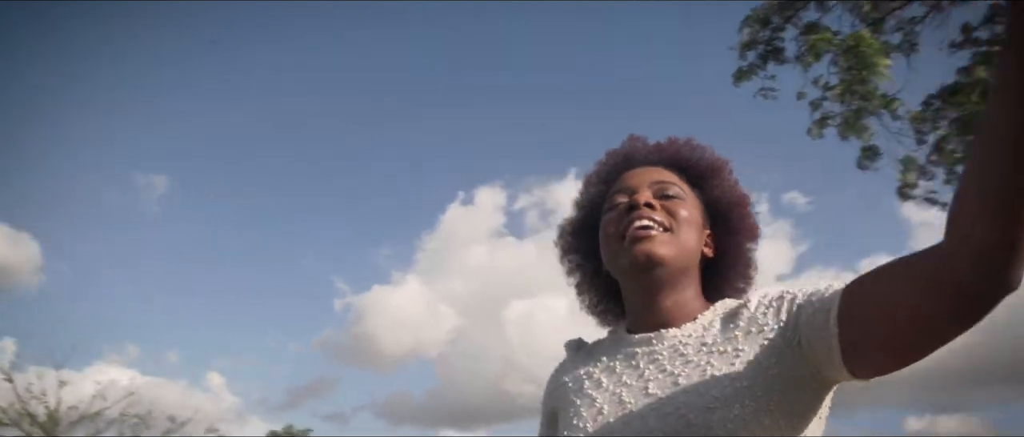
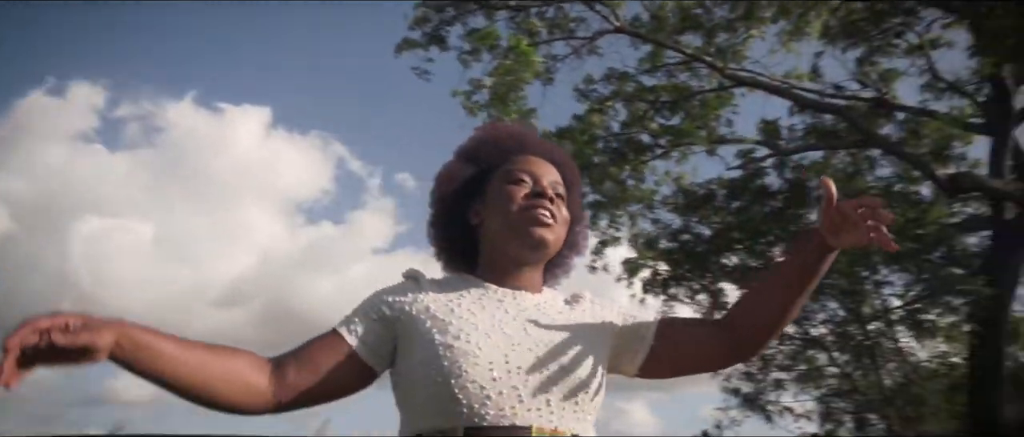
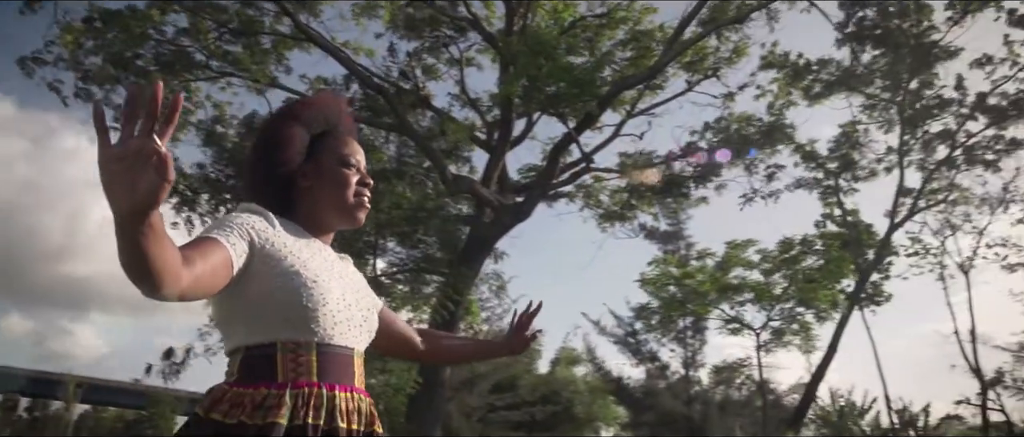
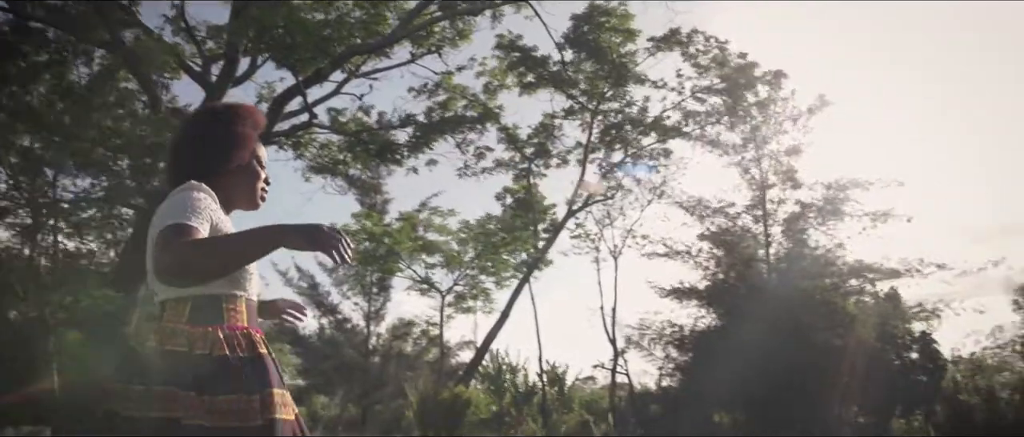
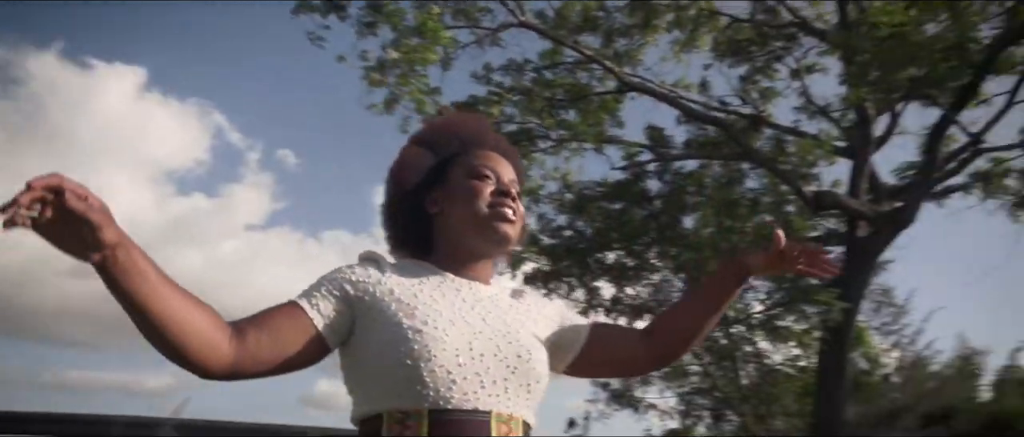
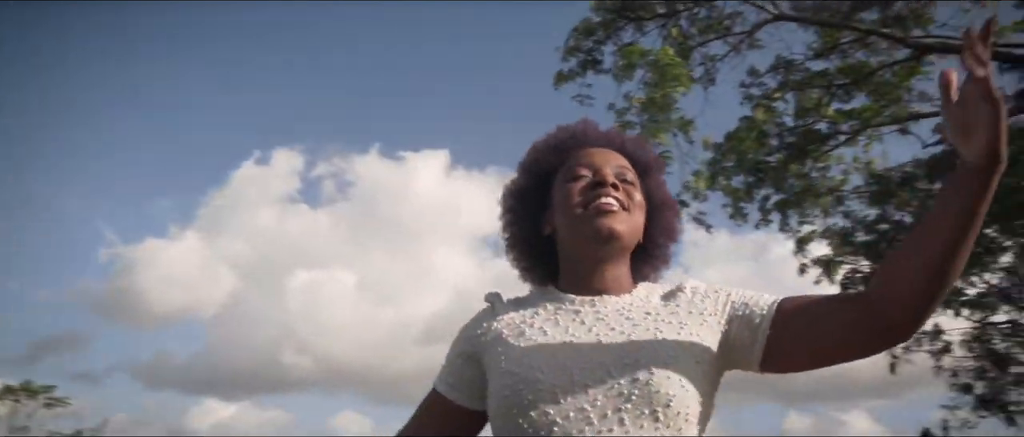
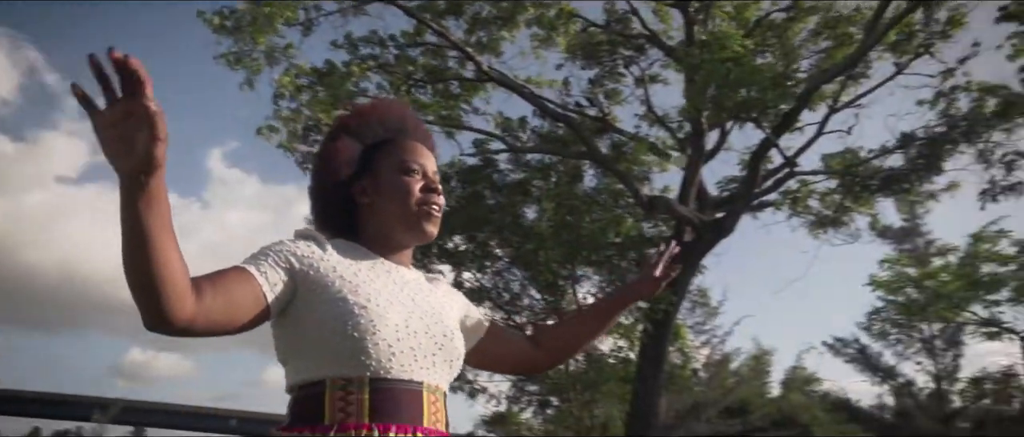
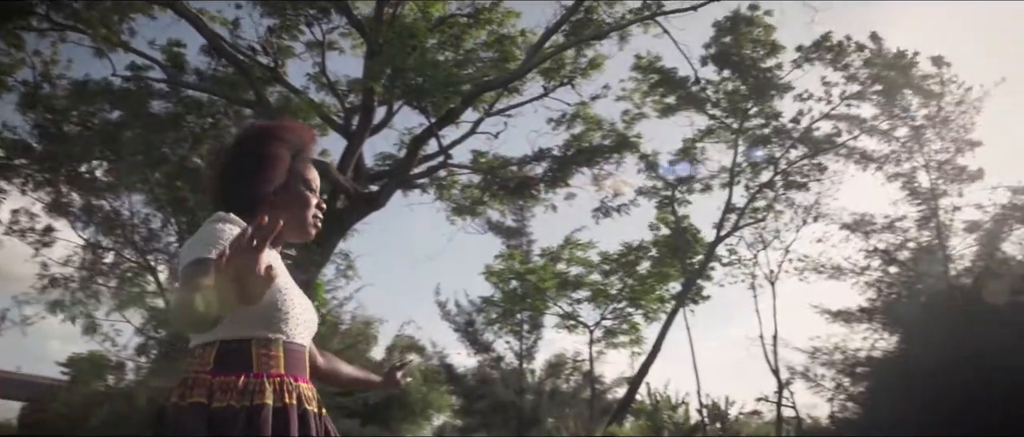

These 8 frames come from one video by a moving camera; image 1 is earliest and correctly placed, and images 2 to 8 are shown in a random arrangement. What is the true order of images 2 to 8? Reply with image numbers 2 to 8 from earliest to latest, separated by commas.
6, 2, 5, 7, 3, 8, 4
